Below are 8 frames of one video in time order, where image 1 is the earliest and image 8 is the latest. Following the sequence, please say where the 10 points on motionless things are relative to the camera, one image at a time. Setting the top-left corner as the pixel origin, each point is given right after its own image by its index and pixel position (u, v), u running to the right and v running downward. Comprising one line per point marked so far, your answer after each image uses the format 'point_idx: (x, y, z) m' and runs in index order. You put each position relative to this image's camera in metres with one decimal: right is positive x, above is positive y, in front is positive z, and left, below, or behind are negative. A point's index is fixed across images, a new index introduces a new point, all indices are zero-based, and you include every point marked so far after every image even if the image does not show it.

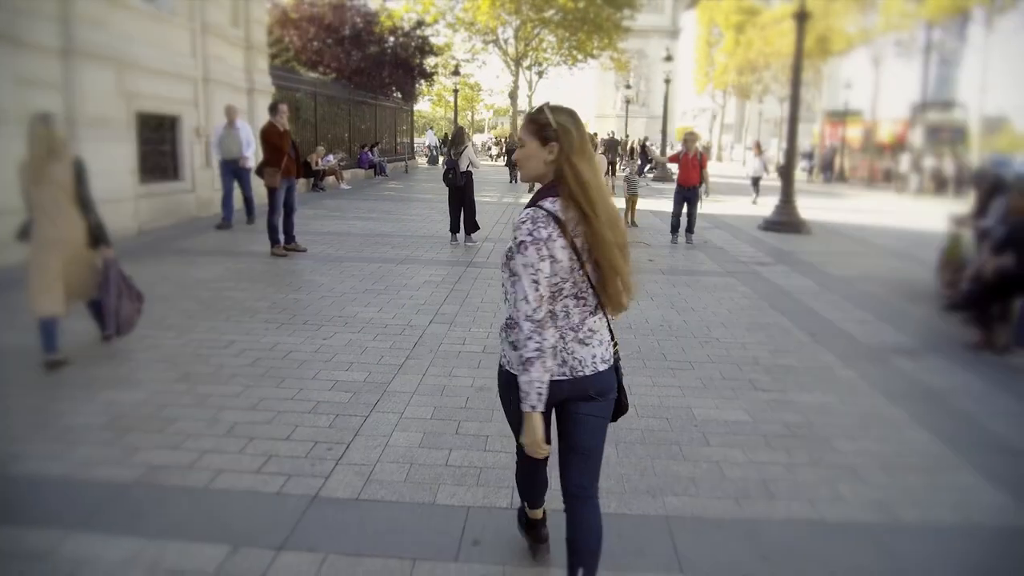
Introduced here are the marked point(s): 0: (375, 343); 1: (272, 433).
0: (-0.8, -0.3, +5.5) m
1: (-1.0, -0.6, +3.9) m
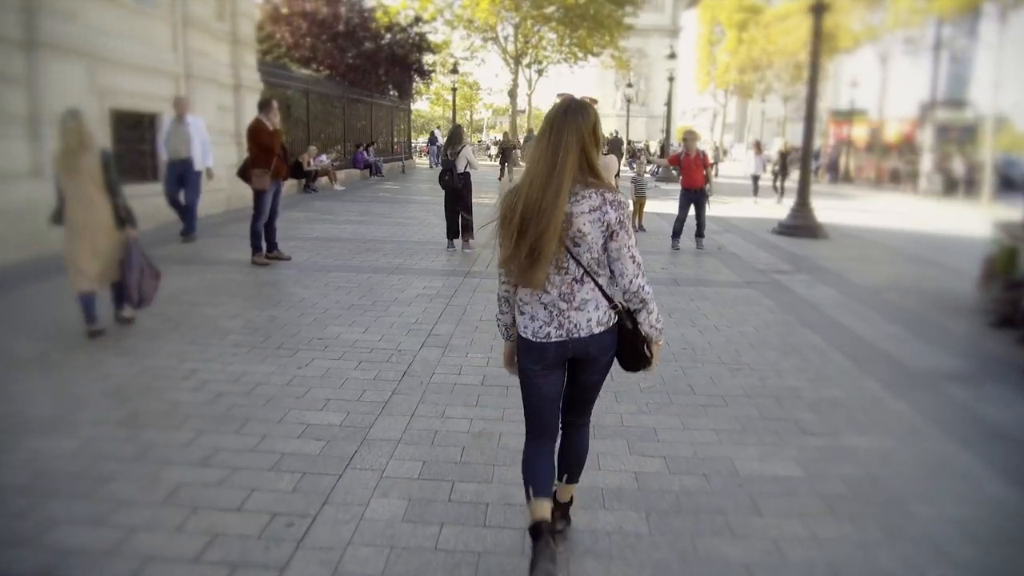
0: (-0.8, -0.5, +4.7) m
1: (-1.0, -0.8, +3.1) m
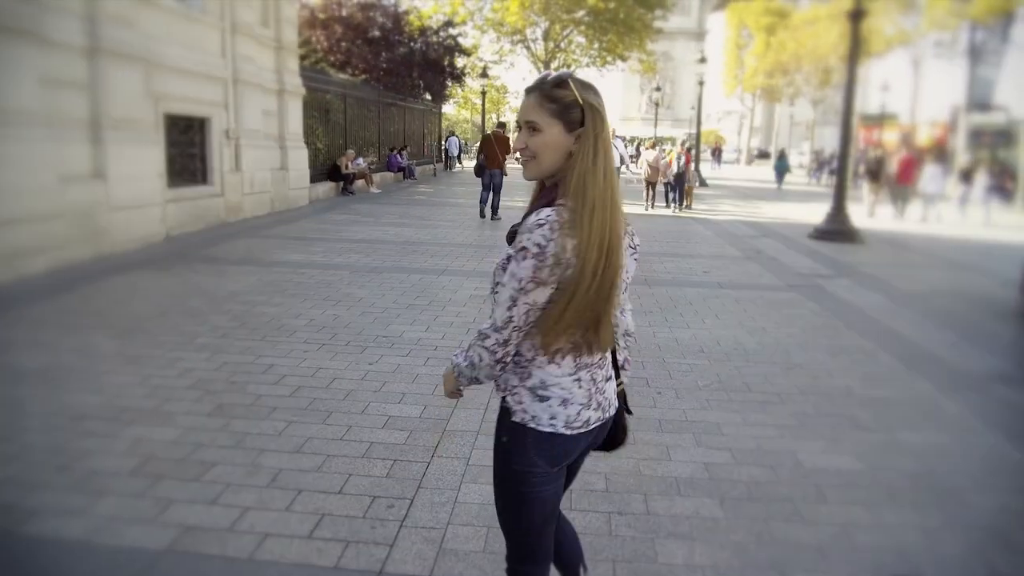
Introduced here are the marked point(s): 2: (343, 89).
0: (-0.5, -0.5, +5.0) m
1: (-0.7, -0.7, +3.4) m
2: (-3.7, +4.3, +19.3) m
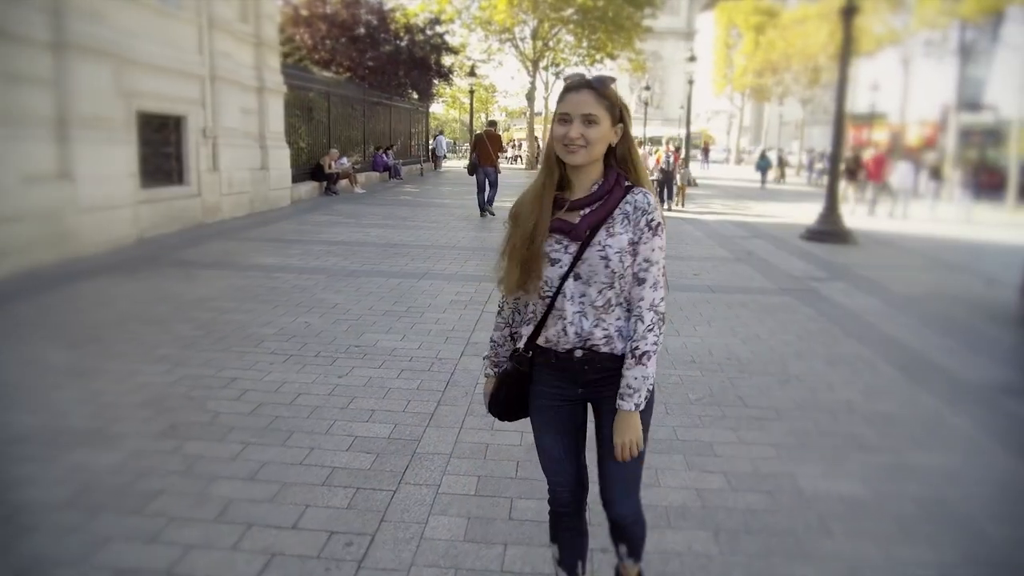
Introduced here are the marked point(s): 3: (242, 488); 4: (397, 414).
0: (-0.6, -0.5, +4.7) m
1: (-0.8, -0.8, +3.0) m
2: (-3.9, +4.3, +18.9) m
3: (-1.0, -0.7, +3.3) m
4: (-0.5, -0.6, +4.2) m
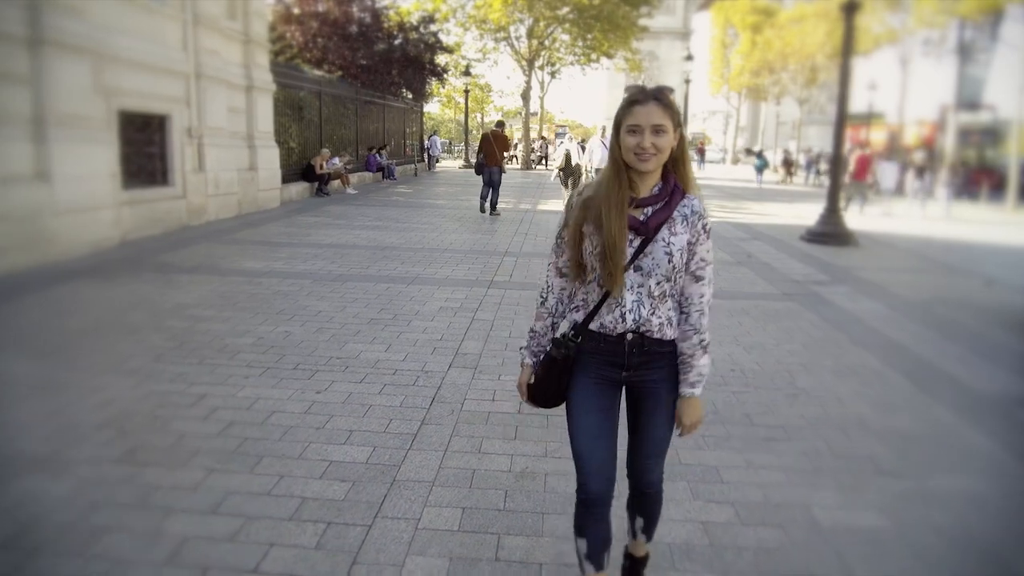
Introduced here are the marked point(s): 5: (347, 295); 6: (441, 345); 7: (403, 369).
0: (-0.6, -0.5, +4.3) m
1: (-0.9, -0.8, +2.7) m
2: (-4.1, +4.2, +18.6) m
3: (-1.0, -0.8, +3.0) m
4: (-0.6, -0.6, +3.9) m
5: (-1.3, -0.1, +7.0) m
6: (-0.4, -0.4, +5.5) m
7: (-0.6, -0.4, +4.9) m
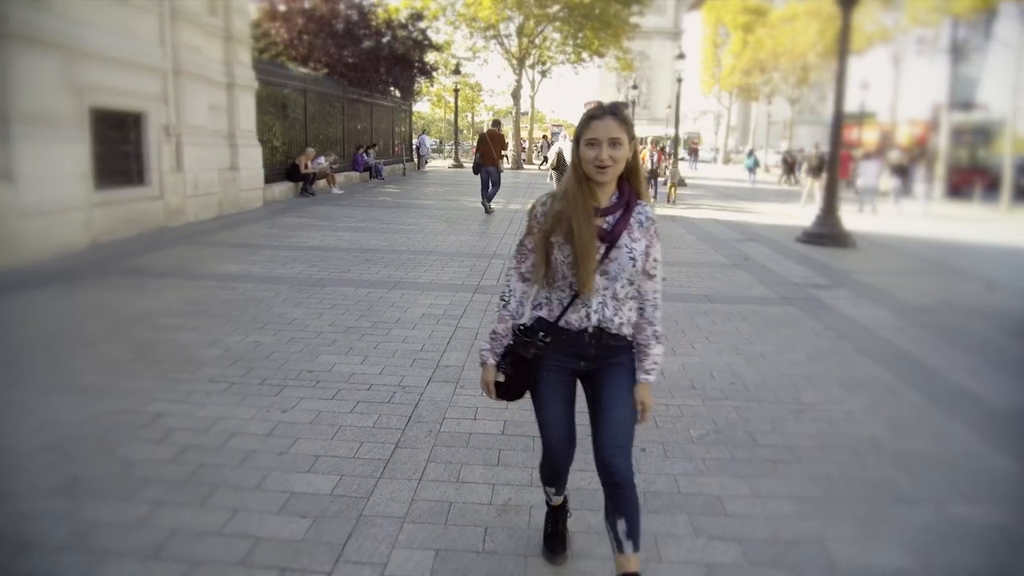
0: (-0.7, -0.6, +4.0) m
1: (-0.9, -0.9, +2.4) m
2: (-4.3, +4.2, +18.2) m
3: (-1.1, -0.8, +2.6) m
4: (-0.7, -0.7, +3.5) m
5: (-1.4, -0.1, +6.7) m
6: (-0.5, -0.4, +5.2) m
7: (-0.7, -0.5, +4.6) m
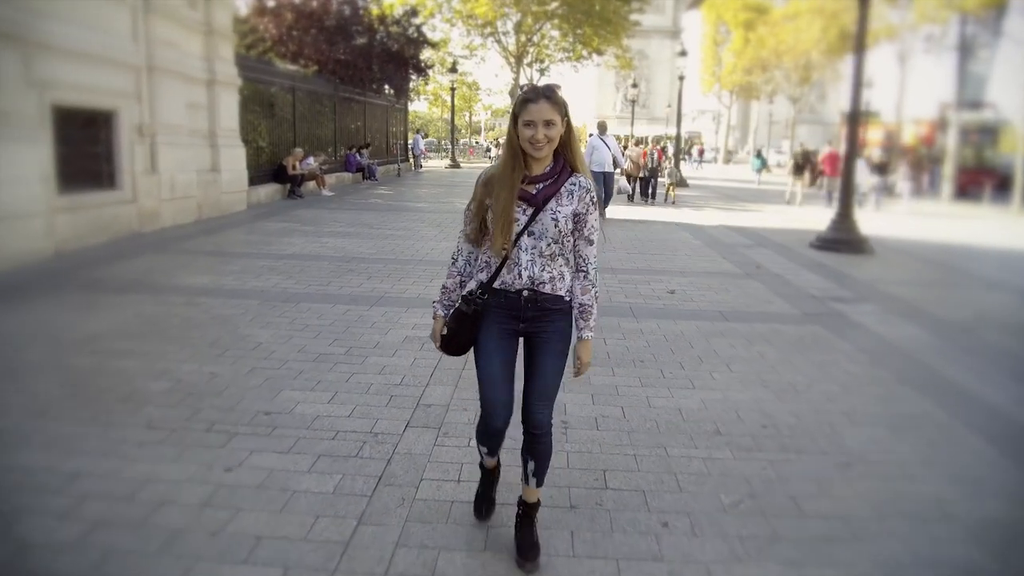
0: (-0.7, -0.7, +3.3) m
1: (-0.9, -1.0, +1.7) m
2: (-4.3, +4.1, +17.5) m
3: (-1.1, -1.0, +1.9) m
4: (-0.7, -0.8, +2.8) m
5: (-1.4, -0.2, +6.0) m
6: (-0.6, -0.5, +4.4) m
7: (-0.7, -0.6, +3.9) m
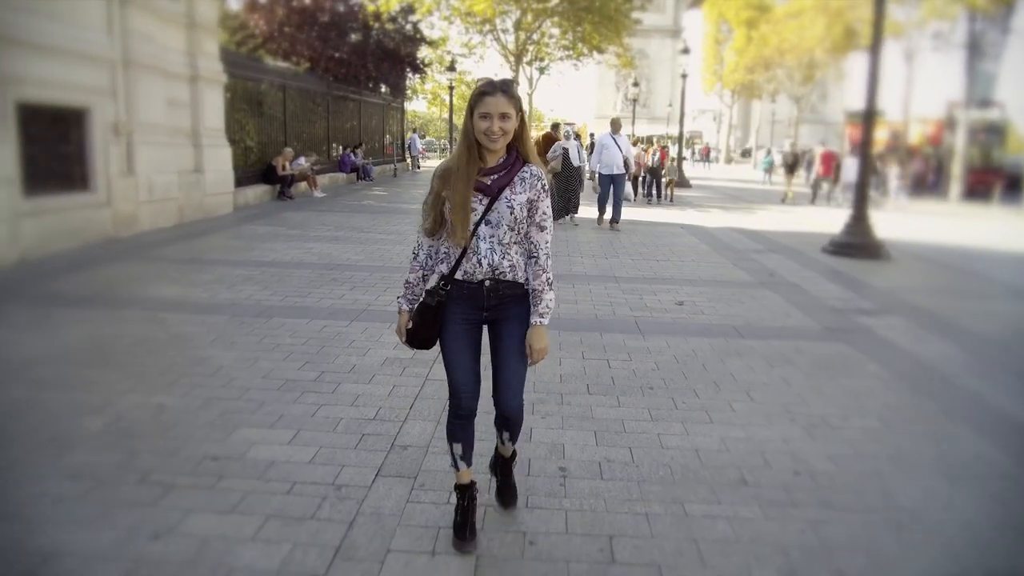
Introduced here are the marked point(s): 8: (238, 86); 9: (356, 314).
0: (-0.8, -0.8, +2.7) m
1: (-1.0, -1.1, +1.1) m
2: (-4.4, +4.0, +16.9) m
3: (-1.2, -1.0, +1.3) m
4: (-0.7, -0.9, +2.2) m
5: (-1.5, -0.3, +5.4) m
6: (-0.6, -0.6, +3.9) m
7: (-0.8, -0.7, +3.3) m
8: (-4.5, +3.3, +14.6) m
9: (-1.1, -0.2, +6.4) m
